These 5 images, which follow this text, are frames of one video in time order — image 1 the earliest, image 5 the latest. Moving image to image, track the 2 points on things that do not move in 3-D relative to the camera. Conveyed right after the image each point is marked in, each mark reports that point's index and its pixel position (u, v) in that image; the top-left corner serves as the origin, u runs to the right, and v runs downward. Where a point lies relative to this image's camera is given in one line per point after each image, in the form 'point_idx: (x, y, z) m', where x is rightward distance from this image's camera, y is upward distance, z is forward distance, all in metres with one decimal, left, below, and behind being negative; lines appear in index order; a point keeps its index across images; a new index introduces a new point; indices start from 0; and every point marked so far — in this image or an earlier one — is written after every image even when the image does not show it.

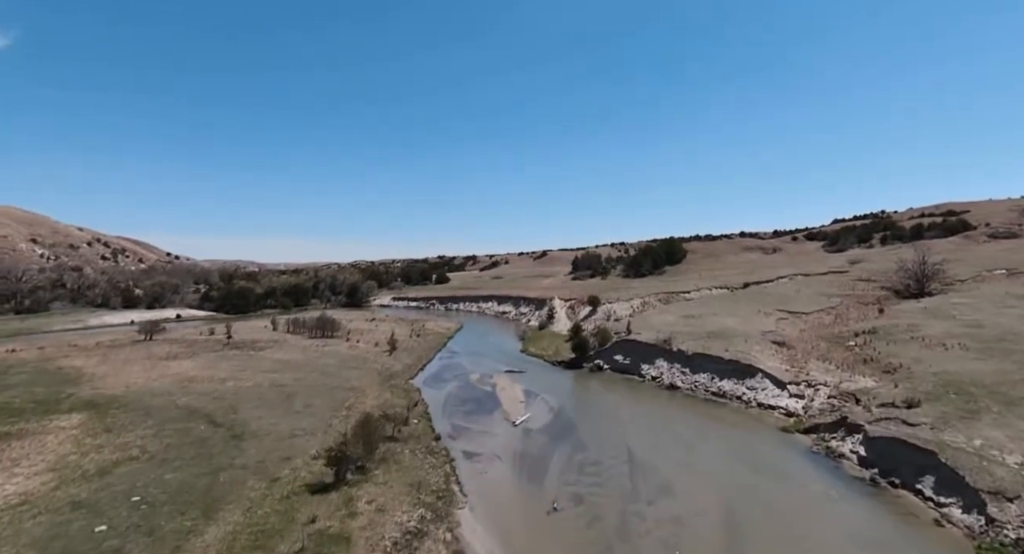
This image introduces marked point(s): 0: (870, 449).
0: (+10.3, -4.9, +16.1) m
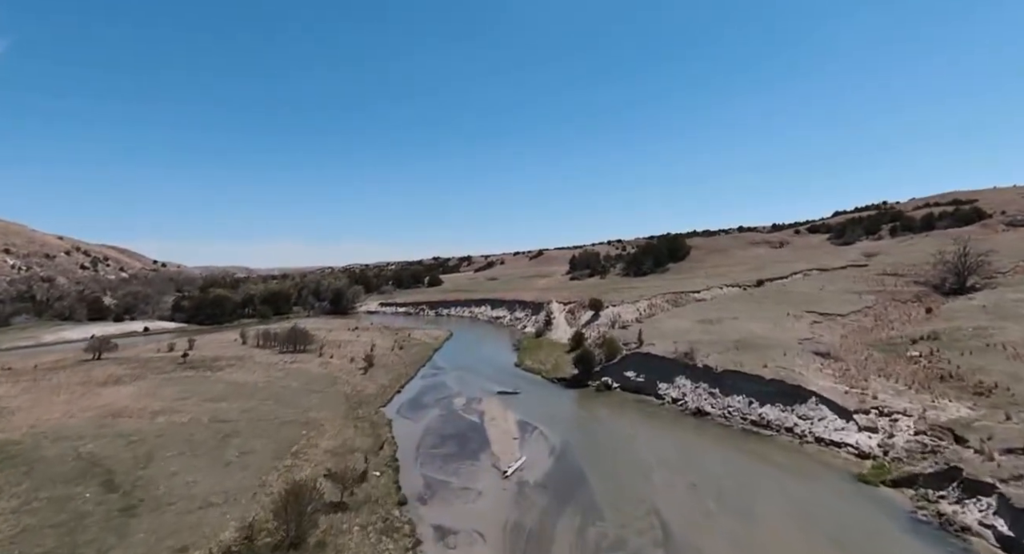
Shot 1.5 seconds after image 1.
0: (+10.0, -4.9, +11.2) m
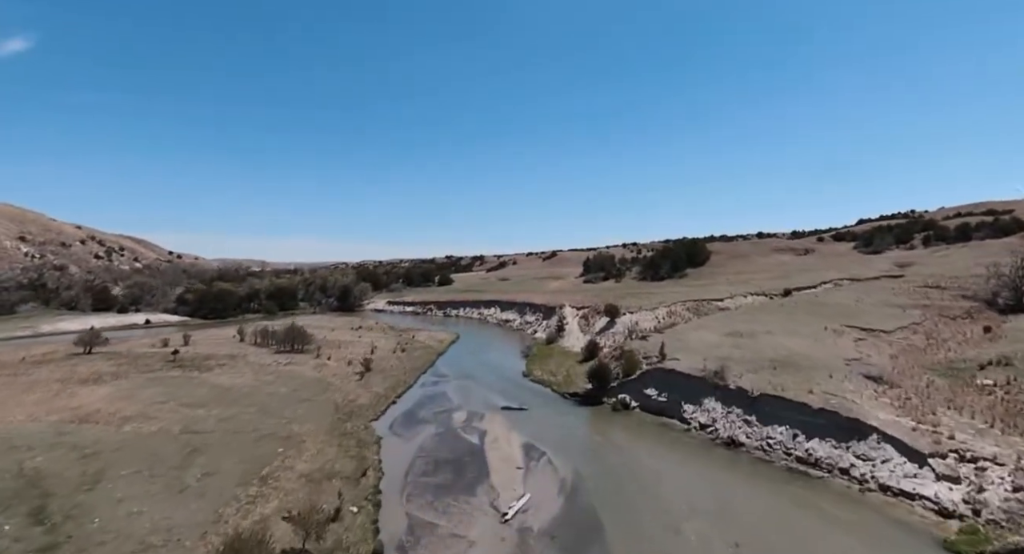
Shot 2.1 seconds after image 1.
0: (+9.9, -5.3, +8.2) m
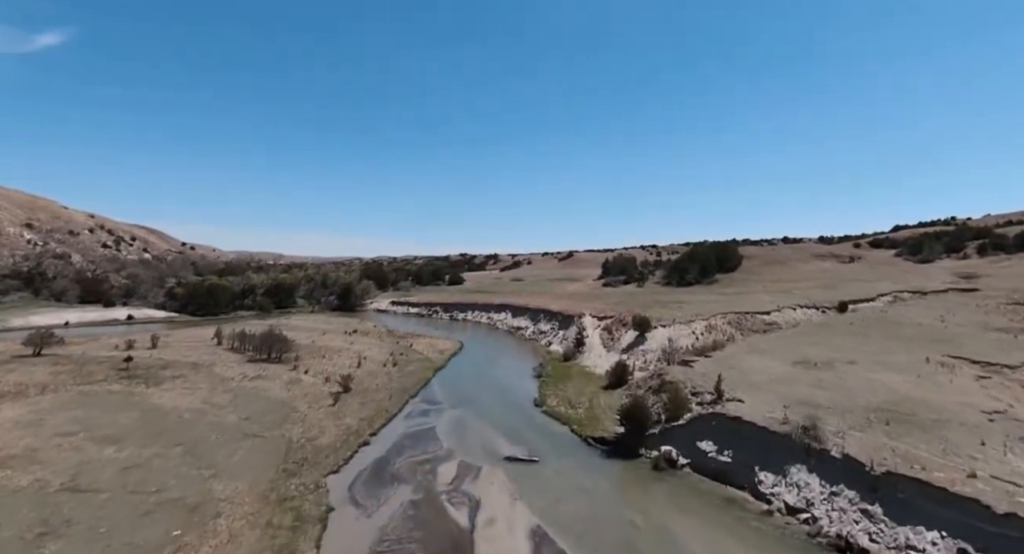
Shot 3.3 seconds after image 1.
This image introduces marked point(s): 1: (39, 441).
0: (+9.7, -5.8, +1.7) m
1: (-16.1, -5.7, +19.4) m
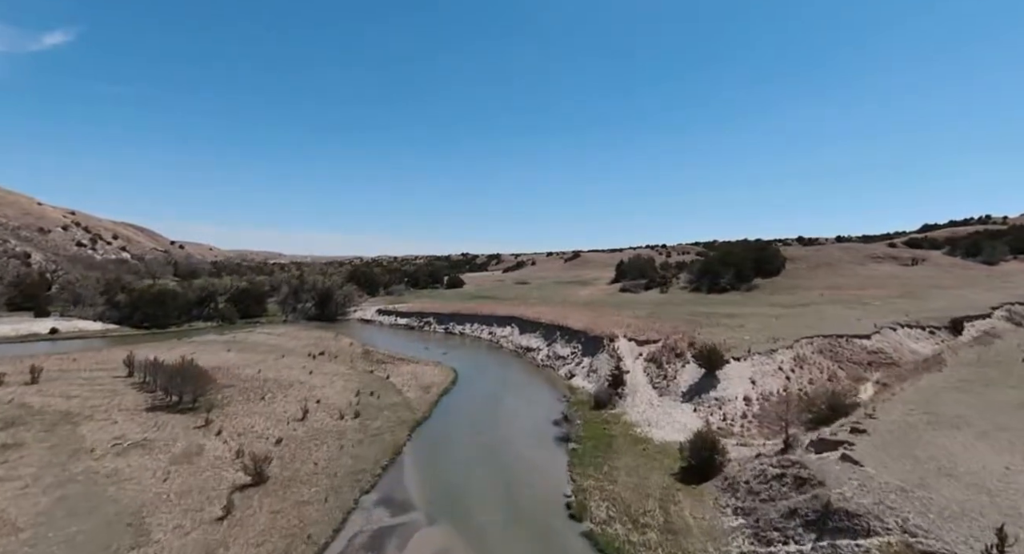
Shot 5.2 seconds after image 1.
0: (+10.1, -6.4, -9.2) m
1: (-15.6, -6.2, +8.5) m
